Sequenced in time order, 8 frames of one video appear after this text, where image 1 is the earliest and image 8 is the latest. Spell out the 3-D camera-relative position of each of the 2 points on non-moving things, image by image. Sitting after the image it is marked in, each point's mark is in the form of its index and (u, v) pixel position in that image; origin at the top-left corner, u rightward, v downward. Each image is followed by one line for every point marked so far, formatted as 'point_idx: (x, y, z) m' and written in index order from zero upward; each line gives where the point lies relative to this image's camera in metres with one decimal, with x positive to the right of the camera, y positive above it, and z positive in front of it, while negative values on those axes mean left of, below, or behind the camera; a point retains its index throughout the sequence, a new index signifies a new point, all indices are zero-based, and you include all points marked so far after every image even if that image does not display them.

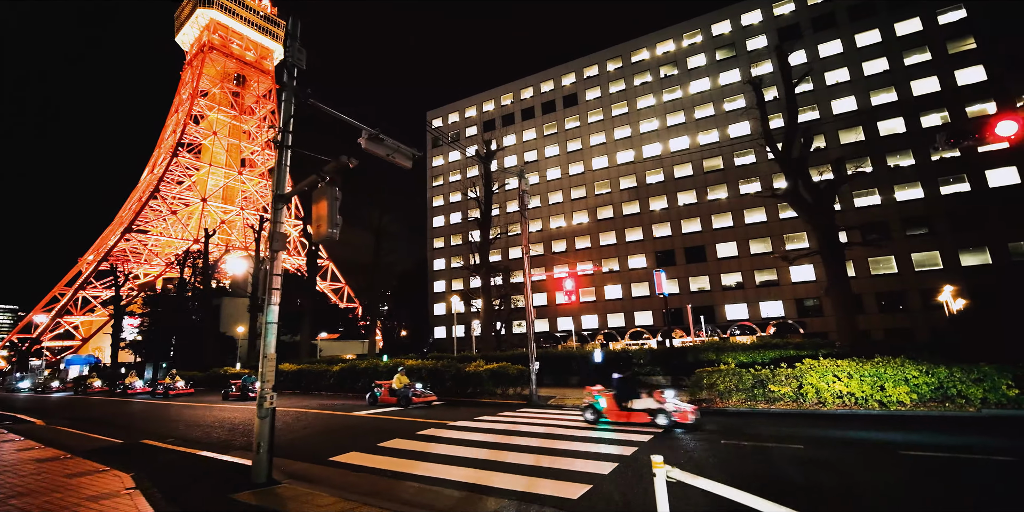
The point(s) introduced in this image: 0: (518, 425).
0: (+0.2, -4.1, +10.0) m
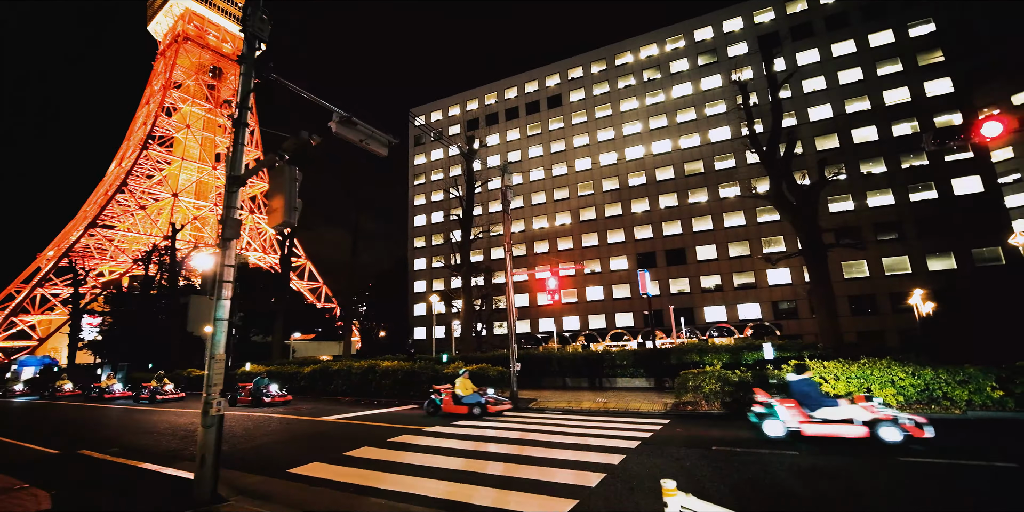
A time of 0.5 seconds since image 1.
0: (-0.3, -4.0, +9.5) m
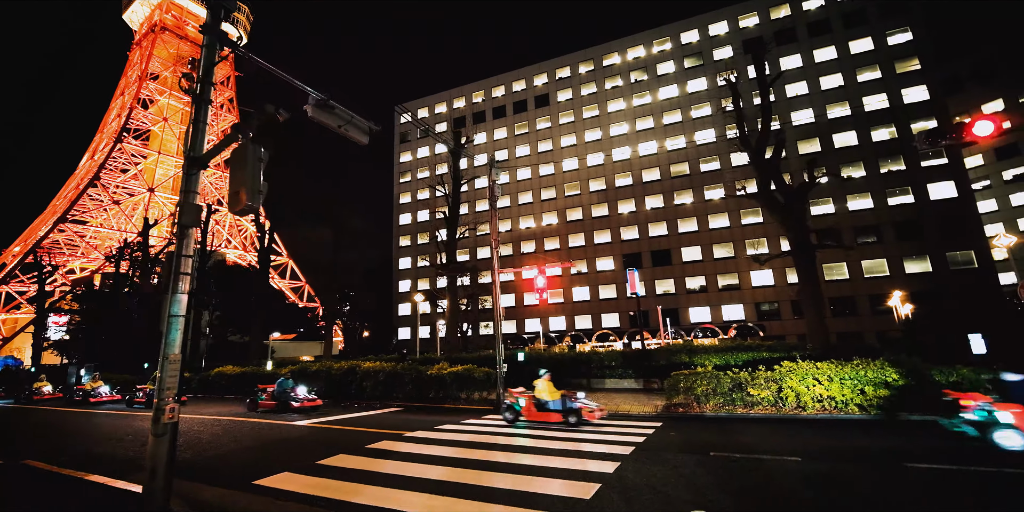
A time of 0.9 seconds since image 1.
0: (-0.6, -3.9, +9.1) m
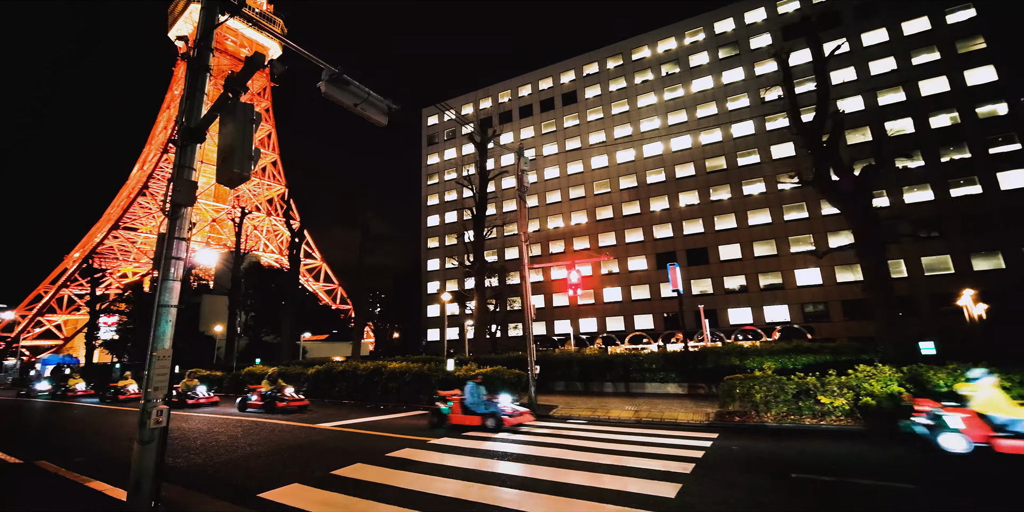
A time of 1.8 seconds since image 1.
0: (+0.1, -3.7, +8.2) m
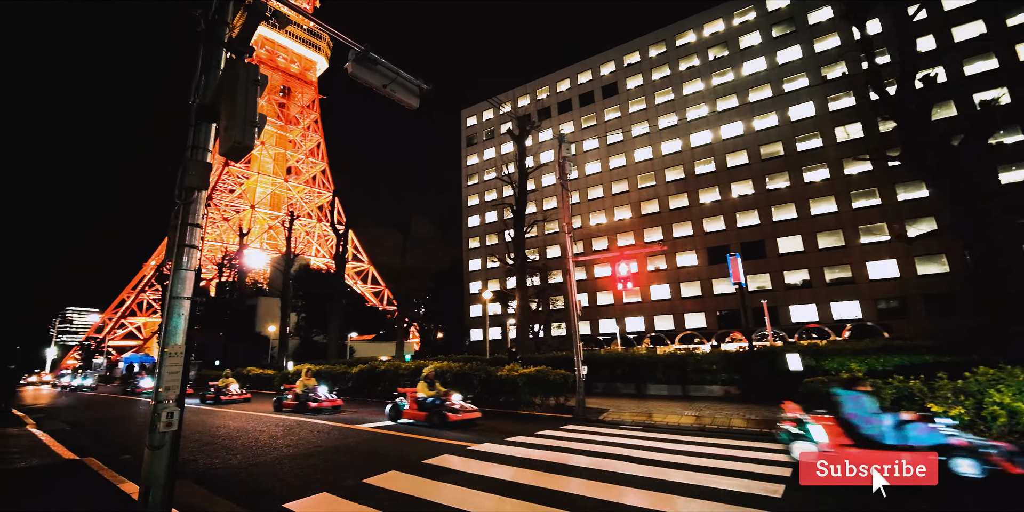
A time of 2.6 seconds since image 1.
0: (+0.9, -3.5, +7.4) m
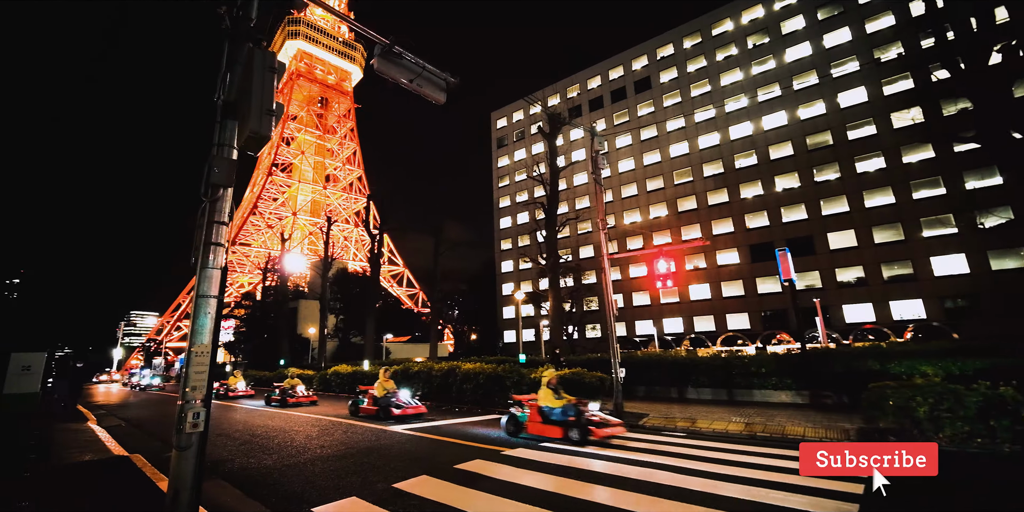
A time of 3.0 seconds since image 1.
0: (+1.5, -3.4, +7.0) m
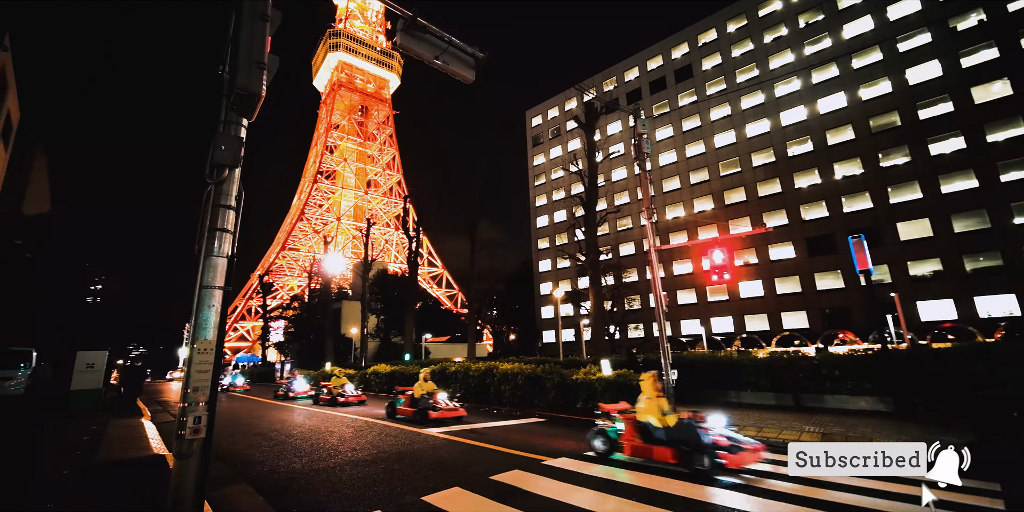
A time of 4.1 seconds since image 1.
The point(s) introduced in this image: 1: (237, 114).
0: (+2.1, -3.2, +6.1) m
1: (-2.7, +1.4, +4.1) m
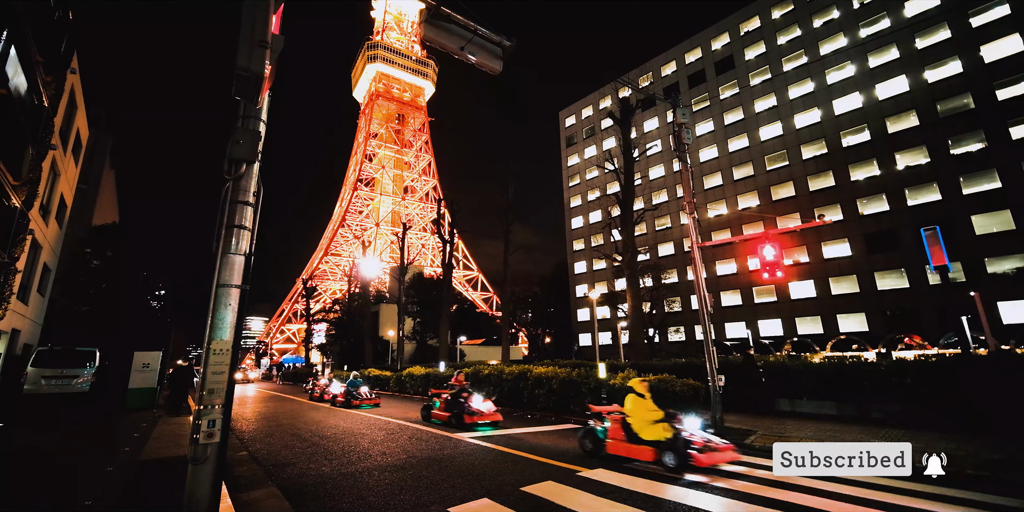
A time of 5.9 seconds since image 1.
0: (+2.6, -3.1, +5.6) m
1: (-2.5, +1.4, +4.0) m
